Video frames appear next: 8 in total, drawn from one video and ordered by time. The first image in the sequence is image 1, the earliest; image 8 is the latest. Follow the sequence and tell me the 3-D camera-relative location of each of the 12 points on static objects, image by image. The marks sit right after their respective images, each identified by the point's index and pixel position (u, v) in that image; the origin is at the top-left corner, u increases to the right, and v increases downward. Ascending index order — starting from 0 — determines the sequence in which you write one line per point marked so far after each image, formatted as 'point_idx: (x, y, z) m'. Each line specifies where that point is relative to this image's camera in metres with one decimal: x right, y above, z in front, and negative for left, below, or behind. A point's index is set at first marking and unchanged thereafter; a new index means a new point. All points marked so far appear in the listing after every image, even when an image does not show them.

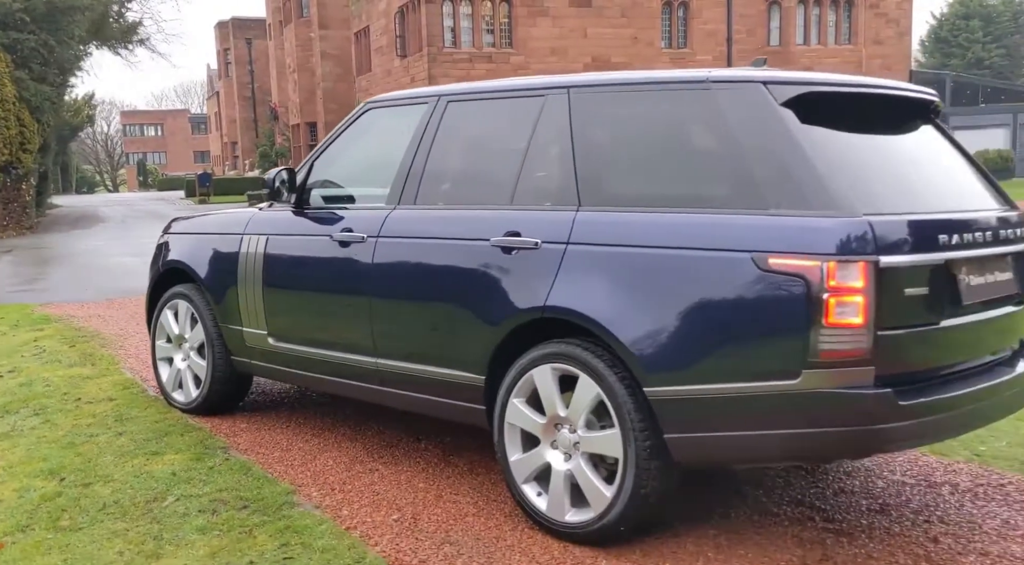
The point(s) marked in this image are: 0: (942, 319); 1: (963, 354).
0: (+1.6, -0.1, +3.3) m
1: (+1.7, -0.3, +3.4) m
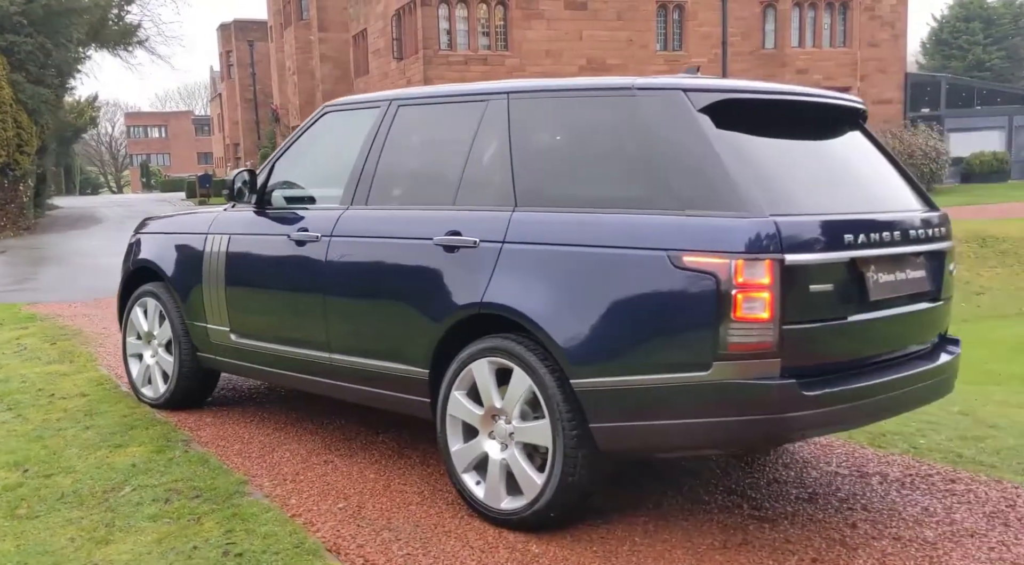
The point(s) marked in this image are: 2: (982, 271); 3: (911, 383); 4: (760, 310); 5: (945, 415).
0: (+1.3, -0.1, +3.5) m
1: (+1.5, -0.3, +3.6) m
2: (+9.3, +0.2, +16.7) m
3: (+1.6, -0.4, +3.7) m
4: (+0.9, -0.1, +3.2) m
5: (+2.8, -0.9, +5.6) m
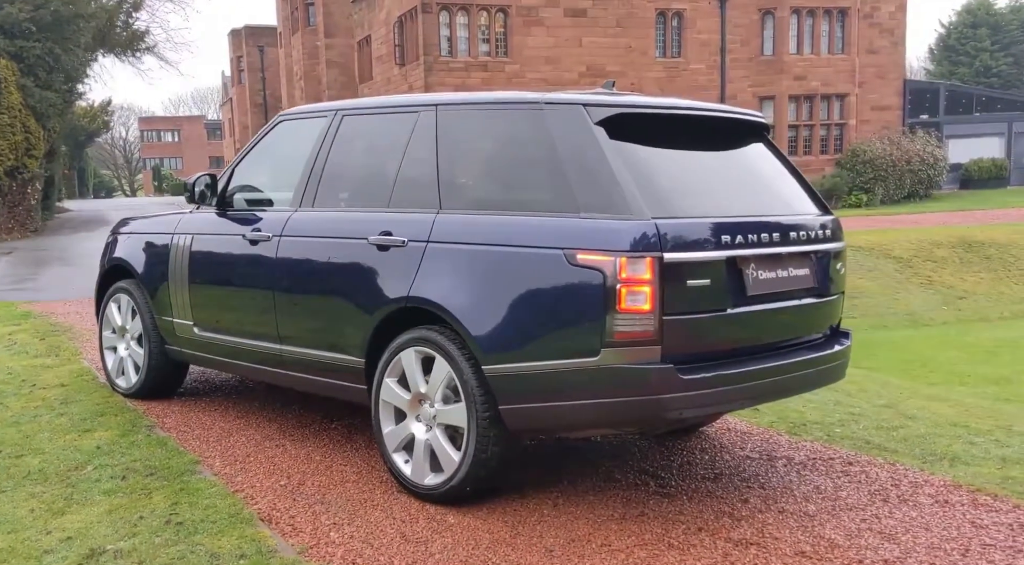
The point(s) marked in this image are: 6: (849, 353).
0: (+1.0, -0.1, +3.8) m
1: (+1.1, -0.2, +3.9) m
2: (+9.1, +0.1, +16.9) m
3: (+1.3, -0.4, +4.0) m
4: (+0.5, -0.1, +3.5) m
5: (+2.5, -0.9, +5.9) m
6: (+1.7, -0.4, +4.4) m
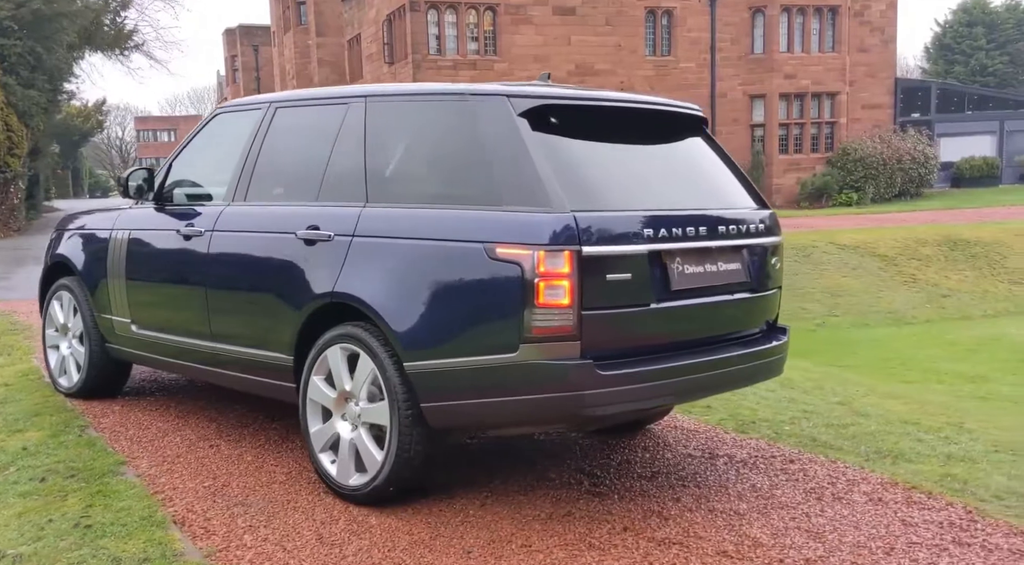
0: (+0.6, -0.1, +3.7) m
1: (+0.8, -0.2, +3.8) m
2: (+8.7, +0.2, +16.8) m
3: (+0.9, -0.4, +3.9) m
4: (+0.2, -0.1, +3.4) m
5: (+2.1, -0.8, +5.8) m
6: (+1.4, -0.3, +4.3) m
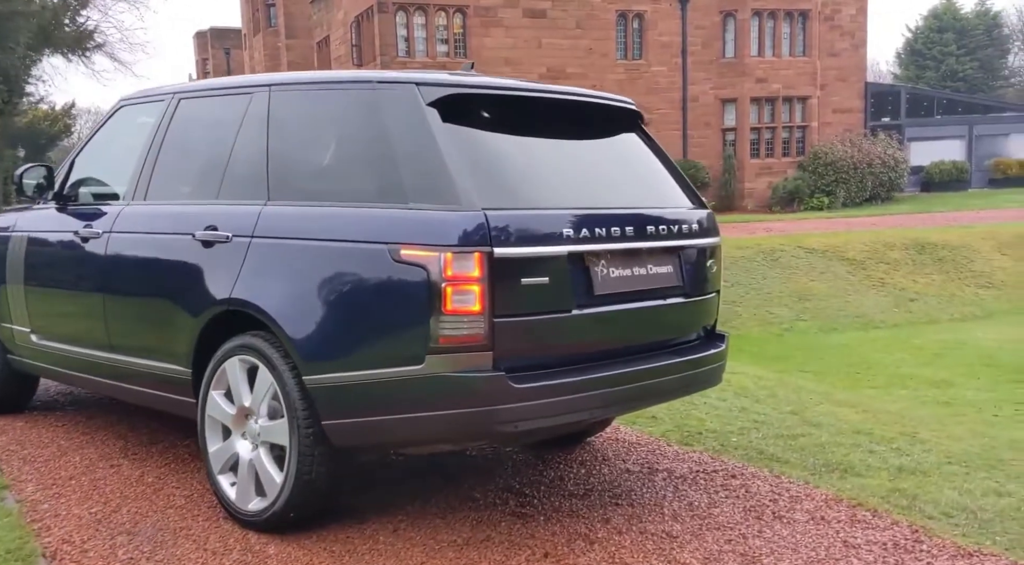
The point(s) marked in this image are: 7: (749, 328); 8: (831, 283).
0: (+0.3, -0.1, +3.4) m
1: (+0.4, -0.2, +3.5) m
2: (+8.0, +0.1, +16.7) m
3: (+0.6, -0.4, +3.6) m
4: (-0.2, -0.1, +3.1) m
5: (+1.7, -0.9, +5.5) m
6: (+1.0, -0.3, +4.0) m
7: (+4.0, -0.8, +14.1) m
8: (+6.1, 0.0, +16.1) m
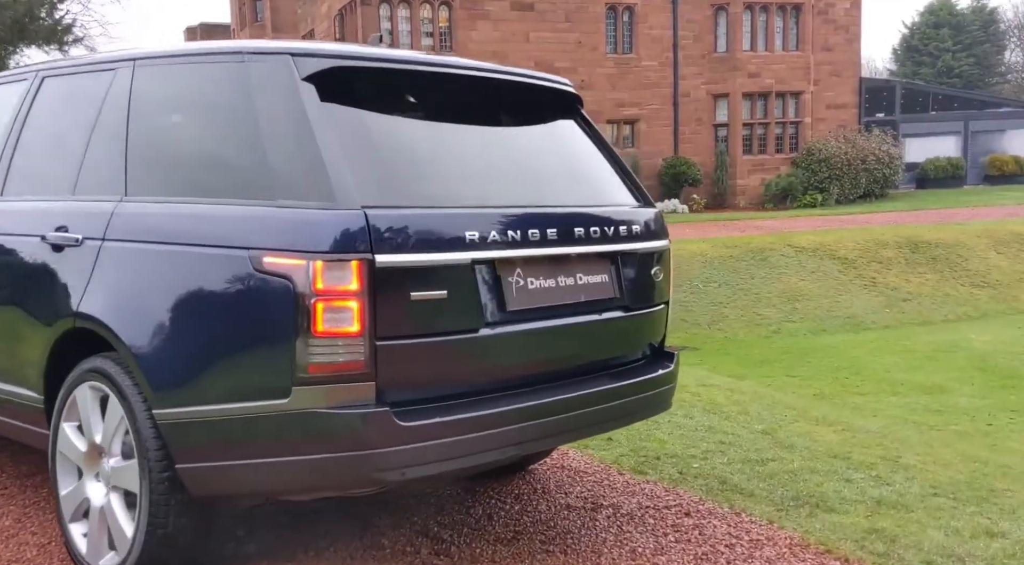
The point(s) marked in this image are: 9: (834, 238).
0: (-0.1, -0.1, +2.8) m
1: (+0.1, -0.3, +3.0) m
2: (+7.6, +0.1, +16.2) m
3: (+0.2, -0.4, +3.0) m
4: (-0.5, -0.1, +2.5) m
5: (+1.4, -0.9, +5.0) m
6: (+0.7, -0.4, +3.5) m
7: (+3.6, -0.8, +13.6) m
8: (+5.7, 0.0, +15.6) m
9: (+6.8, +0.9, +17.9) m
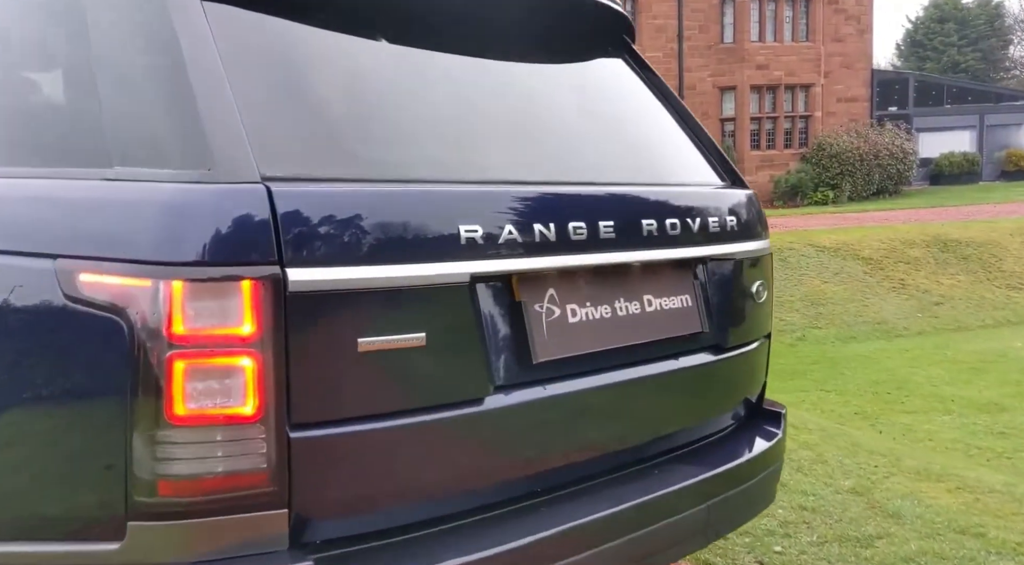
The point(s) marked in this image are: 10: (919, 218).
0: (0.0, -0.2, +1.6) m
1: (+0.1, -0.3, +1.7) m
2: (+7.6, +0.1, +15.0) m
3: (+0.3, -0.5, +1.8) m
4: (-0.4, -0.2, +1.3) m
5: (+1.4, -0.9, +3.8) m
6: (+0.7, -0.4, +2.3) m
7: (+3.6, -0.8, +12.4) m
8: (+5.7, 0.0, +14.4) m
9: (+6.8, +0.9, +16.7) m
10: (+9.4, +1.5, +19.5) m
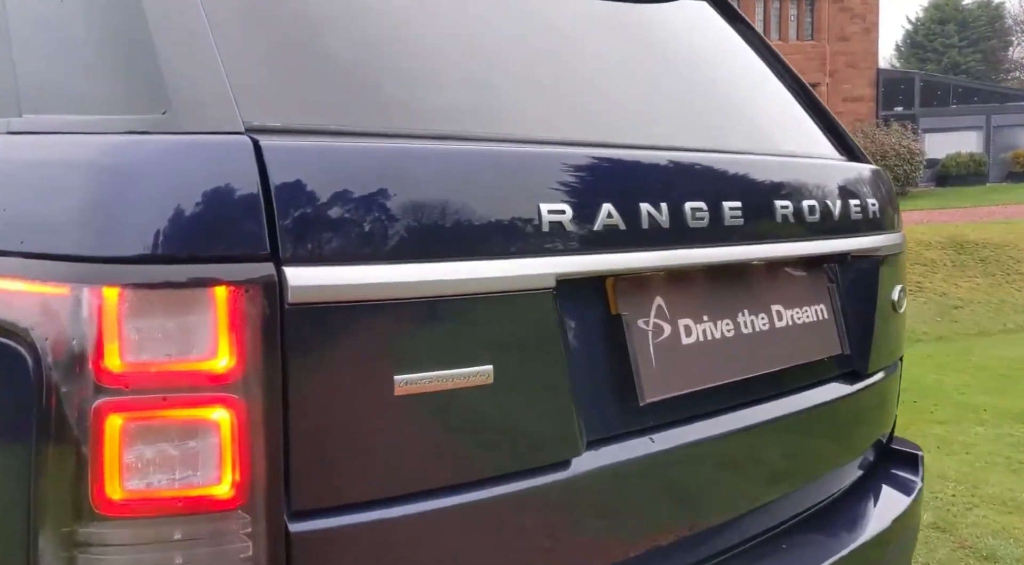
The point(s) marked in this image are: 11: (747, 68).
0: (+0.1, -0.2, +1.1) m
1: (+0.3, -0.4, +1.2) m
2: (+7.7, 0.0, +14.5) m
3: (+0.4, -0.5, +1.3) m
4: (-0.3, -0.2, +0.8) m
5: (+1.5, -1.0, +3.3) m
6: (+0.8, -0.5, +1.8) m
7: (+3.7, -0.9, +11.9) m
8: (+5.8, -0.1, +13.9) m
9: (+6.9, +0.8, +16.2) m
10: (+9.4, +1.4, +19.0) m
11: (+0.5, +0.5, +2.0) m
